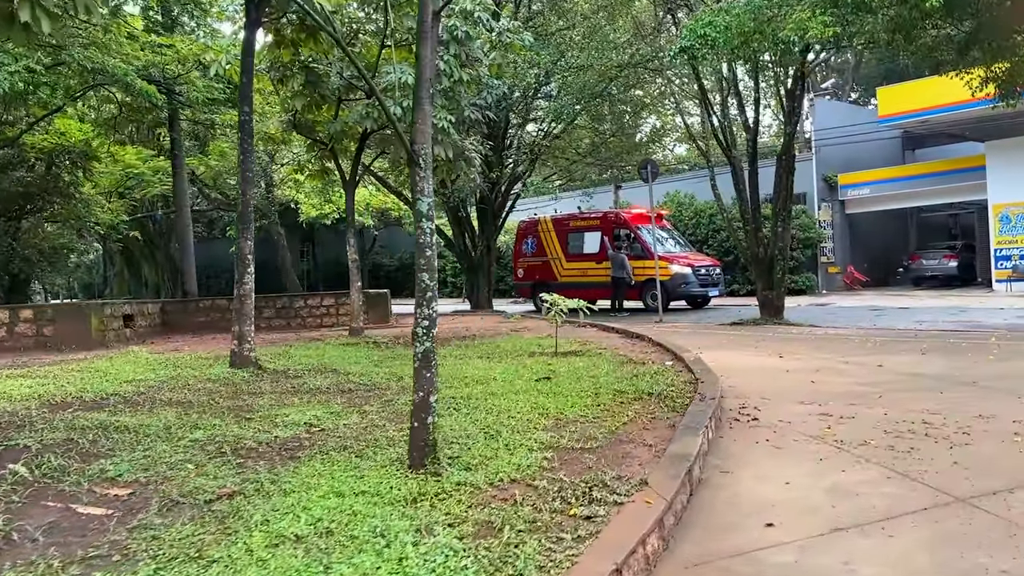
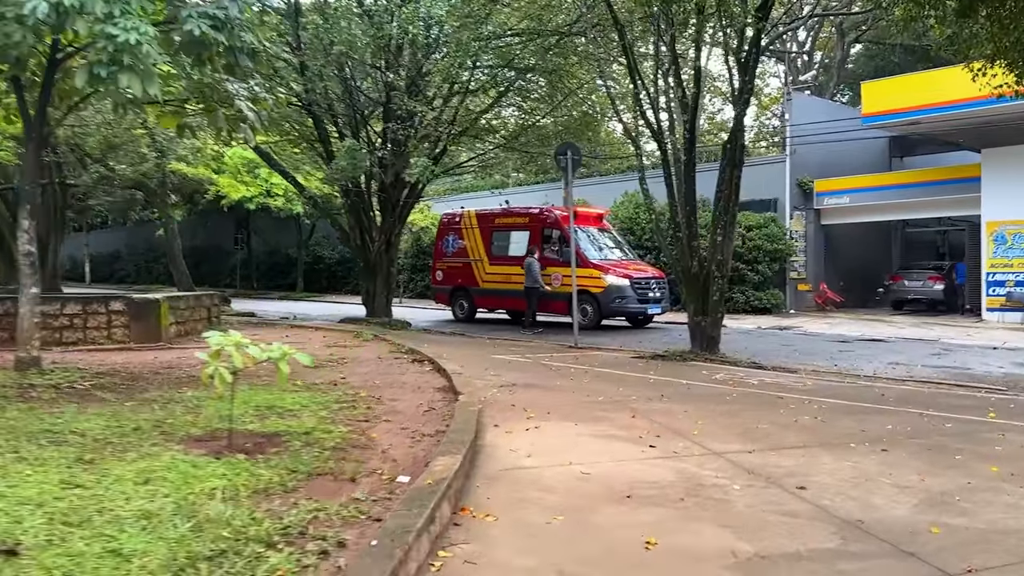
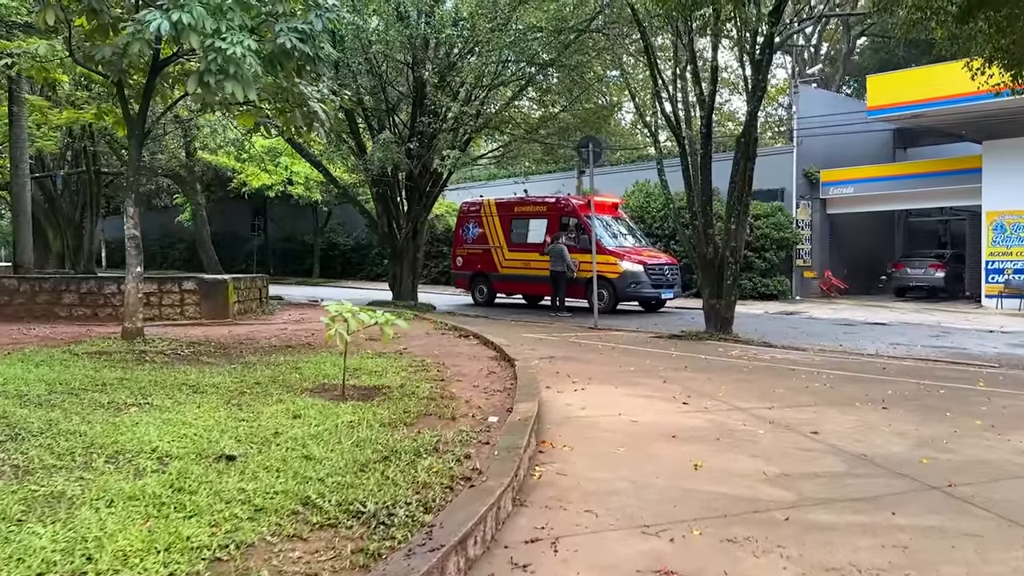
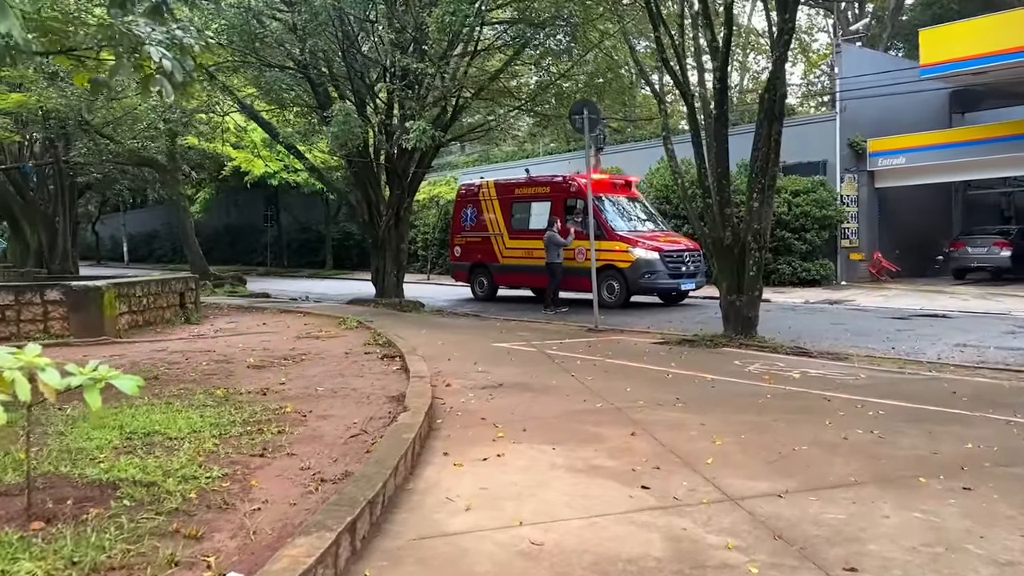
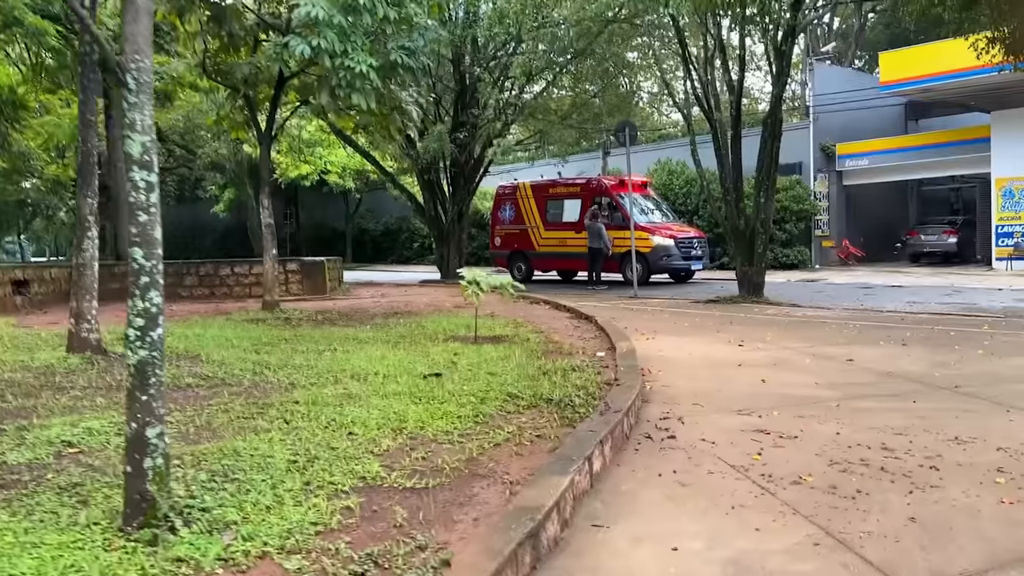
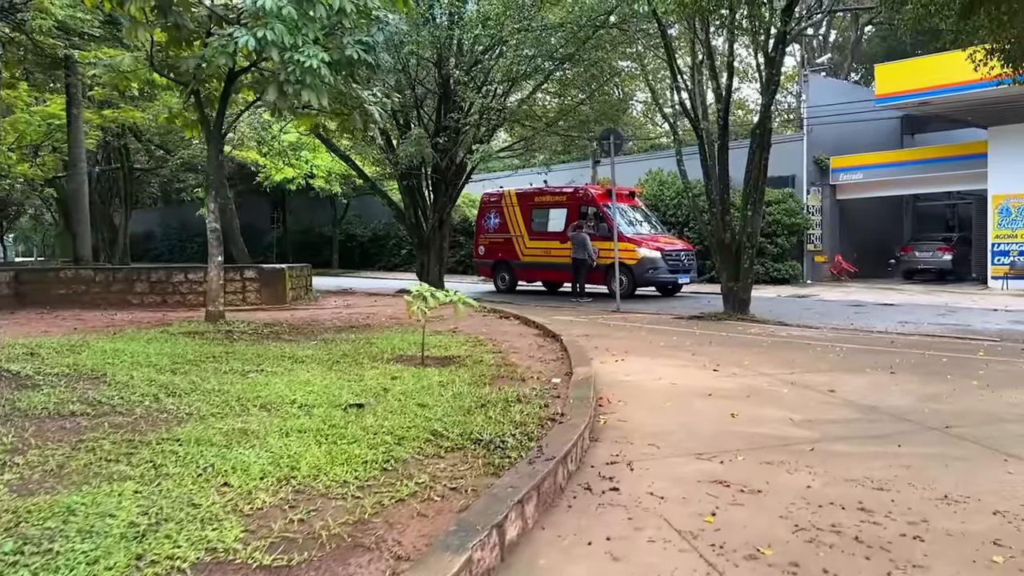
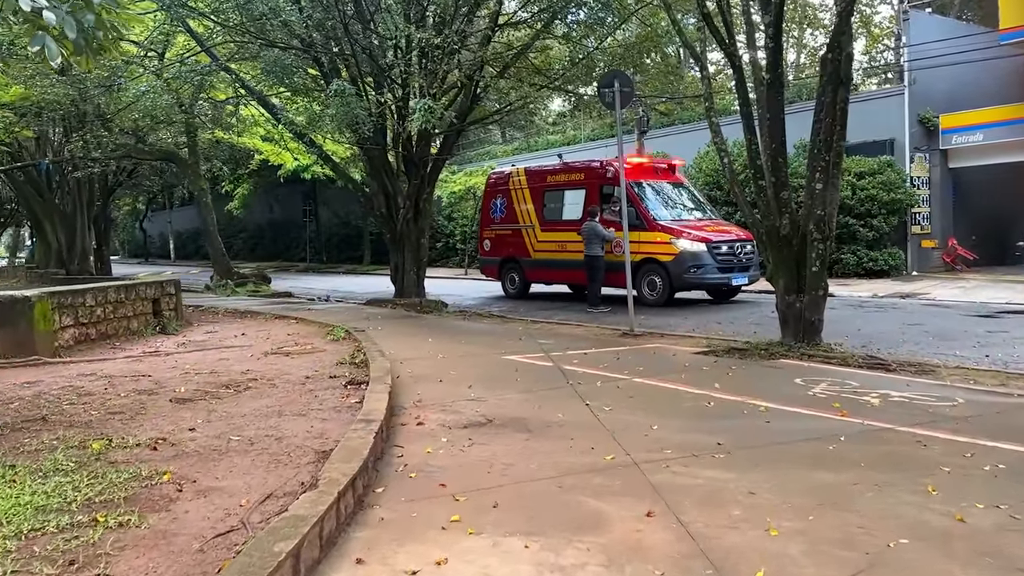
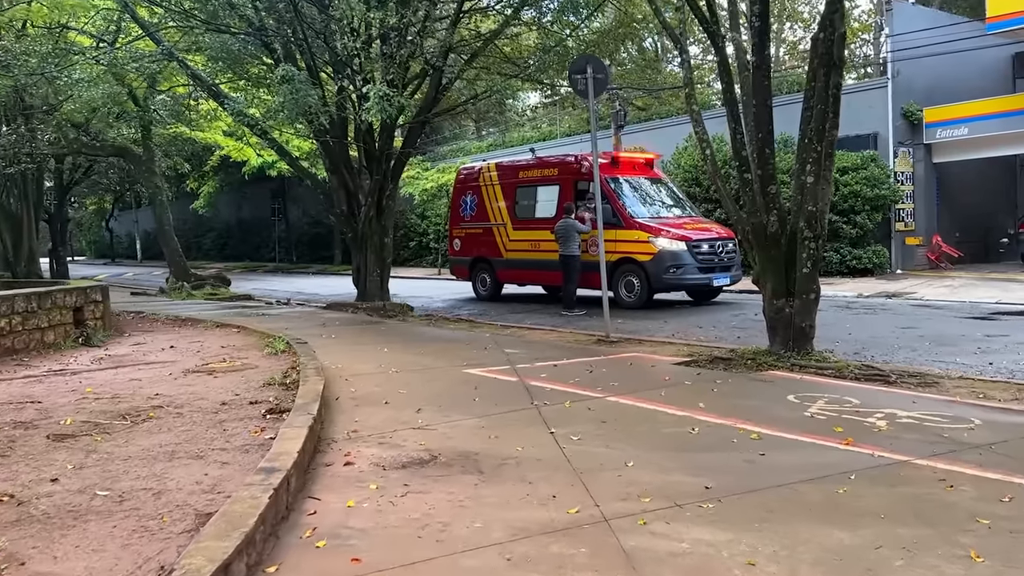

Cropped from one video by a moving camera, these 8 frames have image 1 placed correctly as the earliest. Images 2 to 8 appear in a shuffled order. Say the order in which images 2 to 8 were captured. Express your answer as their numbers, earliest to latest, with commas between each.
5, 6, 3, 2, 4, 7, 8
